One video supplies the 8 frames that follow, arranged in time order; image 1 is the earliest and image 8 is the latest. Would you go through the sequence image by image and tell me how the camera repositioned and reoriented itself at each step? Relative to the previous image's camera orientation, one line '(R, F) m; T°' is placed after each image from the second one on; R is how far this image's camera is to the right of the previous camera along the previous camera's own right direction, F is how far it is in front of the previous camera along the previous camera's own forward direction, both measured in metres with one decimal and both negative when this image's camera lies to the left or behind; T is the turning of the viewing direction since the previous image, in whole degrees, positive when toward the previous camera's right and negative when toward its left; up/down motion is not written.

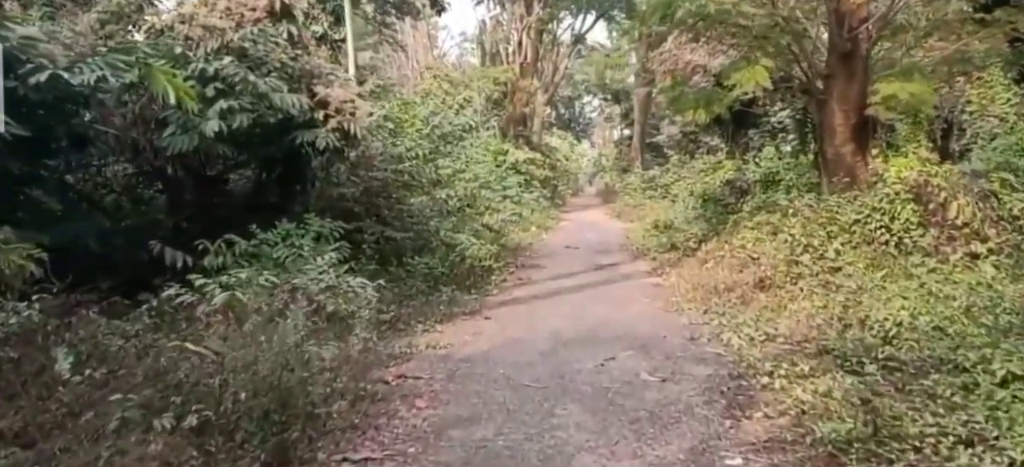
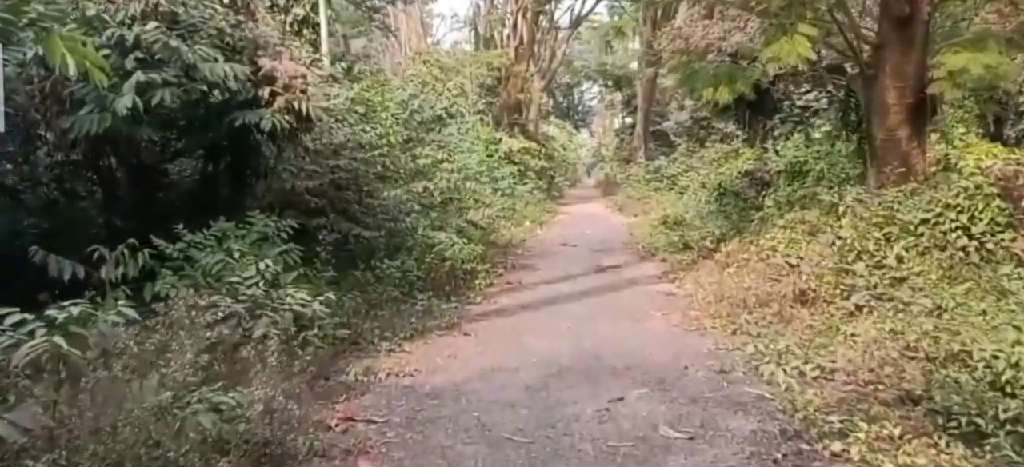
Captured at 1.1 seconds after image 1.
(+0.1, +1.2) m; 0°
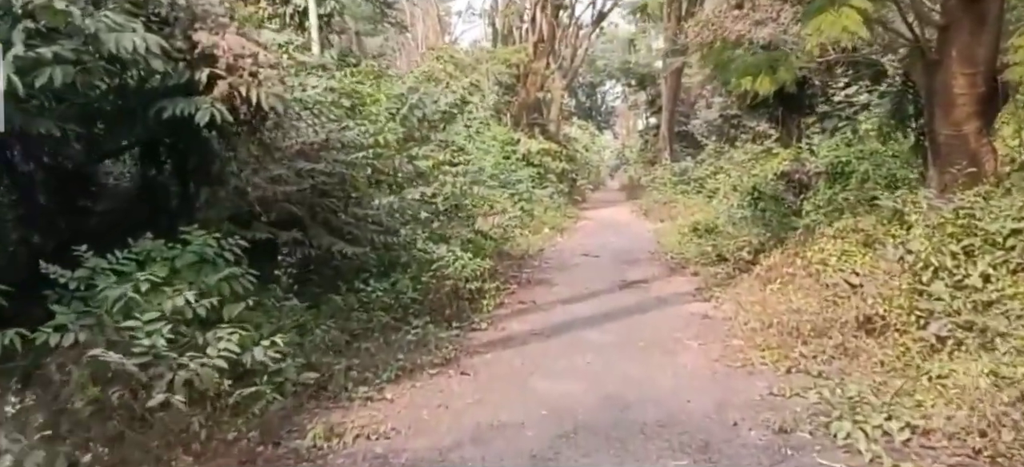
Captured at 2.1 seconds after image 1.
(+0.1, +0.9) m; -2°
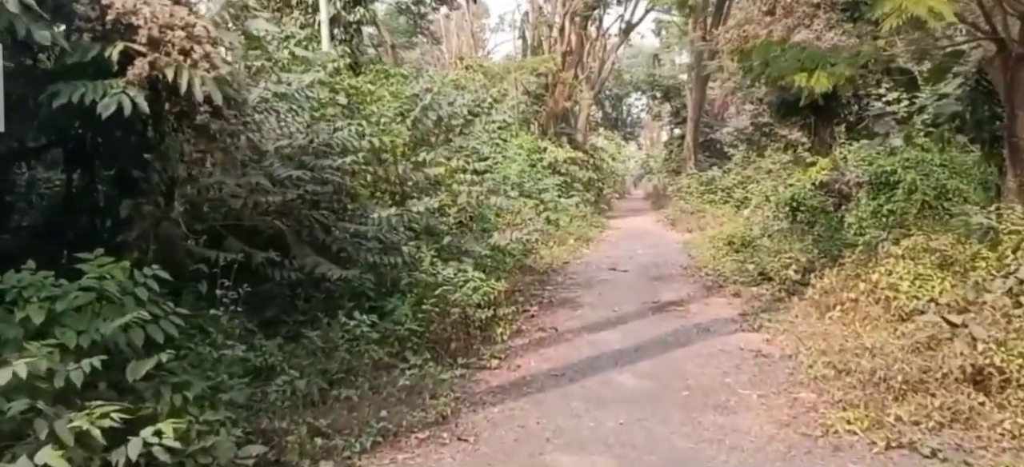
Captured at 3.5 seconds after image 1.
(0.0, +0.9) m; -2°
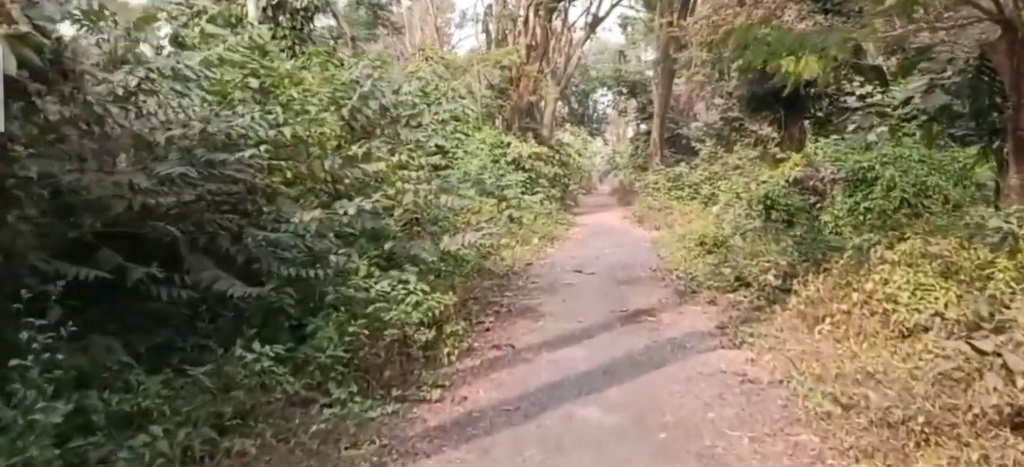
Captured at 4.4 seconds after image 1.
(+0.1, +0.8) m; +2°
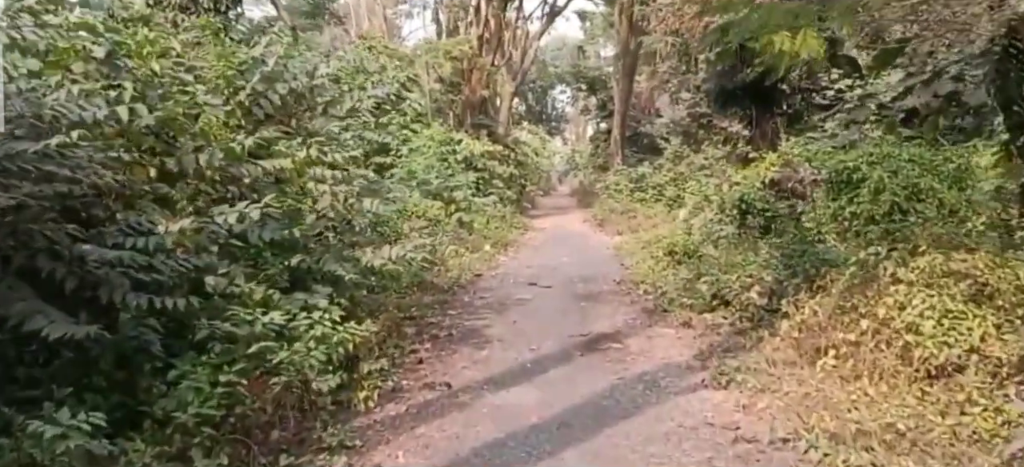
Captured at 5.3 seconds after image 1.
(+0.1, +1.1) m; +3°
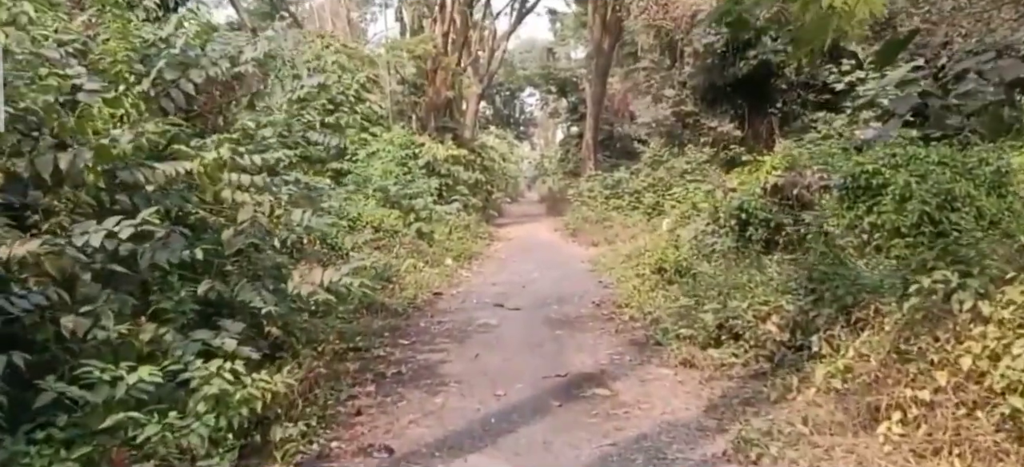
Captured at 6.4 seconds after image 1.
(0.0, +1.2) m; +2°
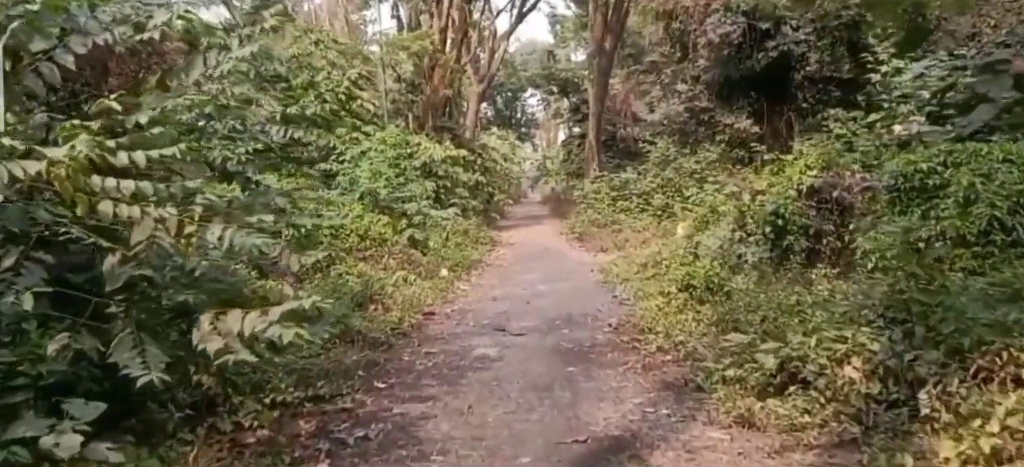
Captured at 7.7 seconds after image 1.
(0.0, +1.2) m; 0°
